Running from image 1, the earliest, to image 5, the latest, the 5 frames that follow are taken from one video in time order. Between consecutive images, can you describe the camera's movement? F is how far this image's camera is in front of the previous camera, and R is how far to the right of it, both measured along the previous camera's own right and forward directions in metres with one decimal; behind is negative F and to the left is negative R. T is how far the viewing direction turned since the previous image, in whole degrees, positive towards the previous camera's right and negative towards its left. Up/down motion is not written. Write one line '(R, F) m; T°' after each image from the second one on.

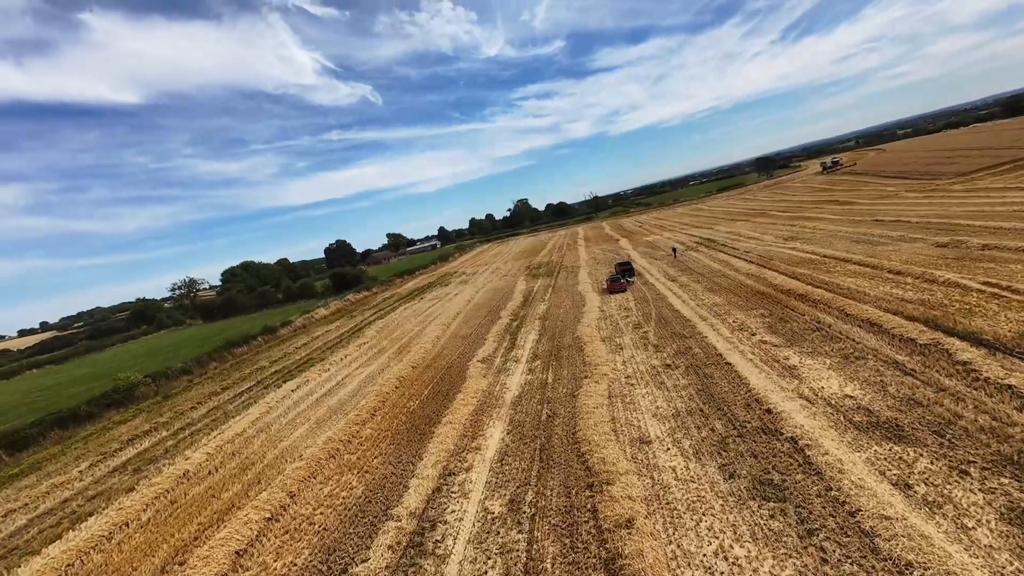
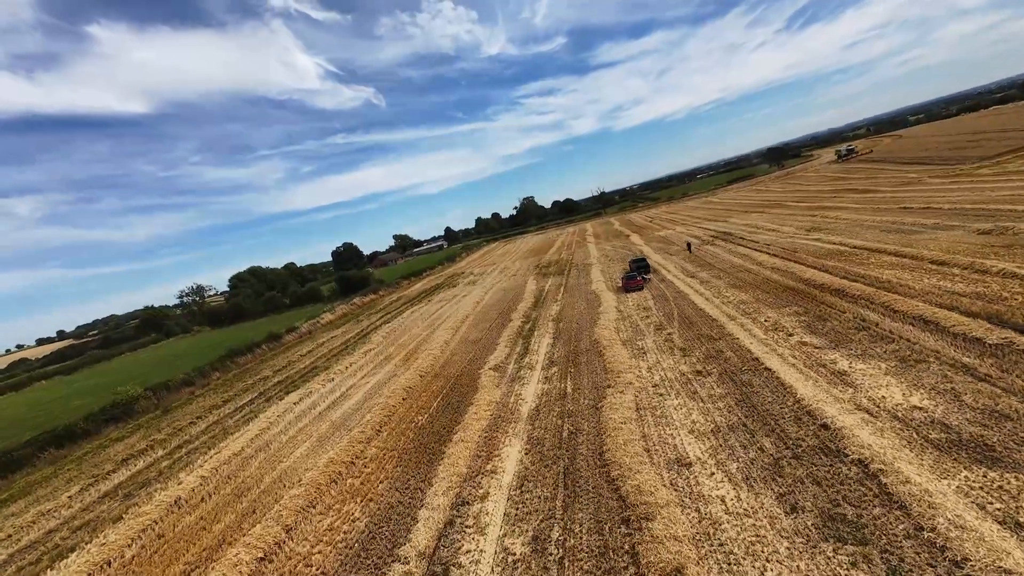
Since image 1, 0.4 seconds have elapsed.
(-0.2, +1.4) m; -1°
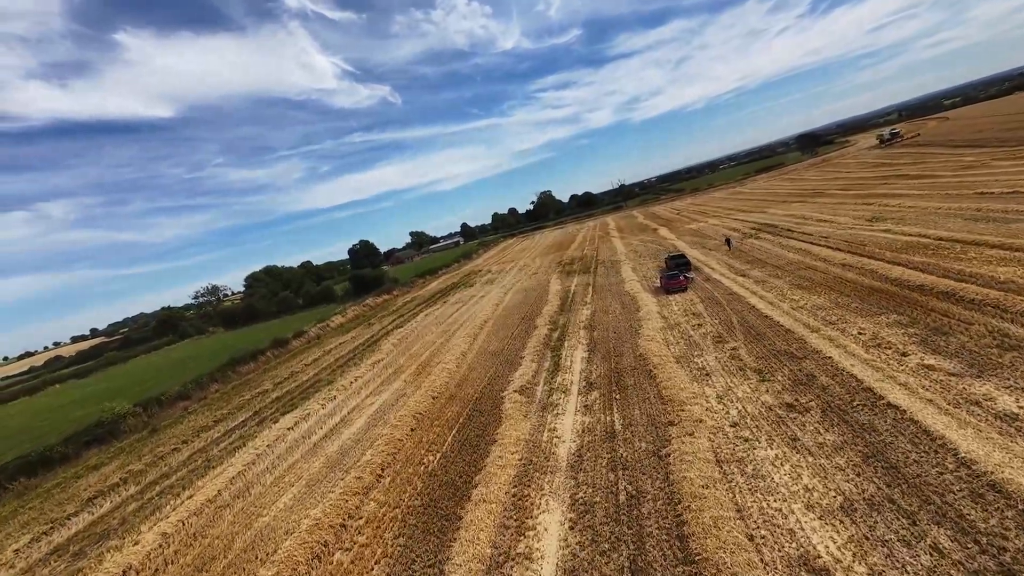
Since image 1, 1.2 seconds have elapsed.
(-0.5, +3.3) m; -2°
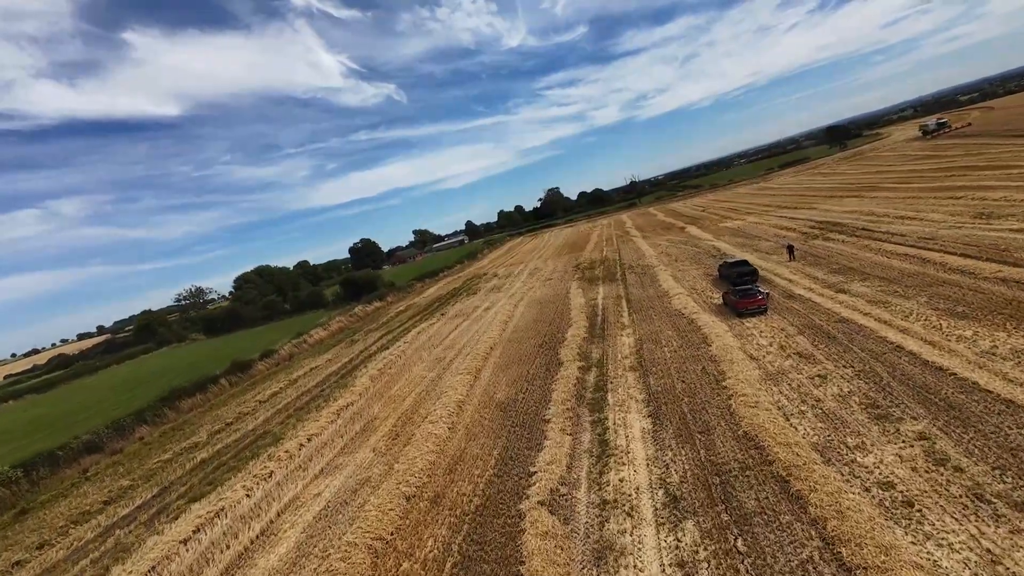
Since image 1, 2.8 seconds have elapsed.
(-0.5, +6.8) m; -1°
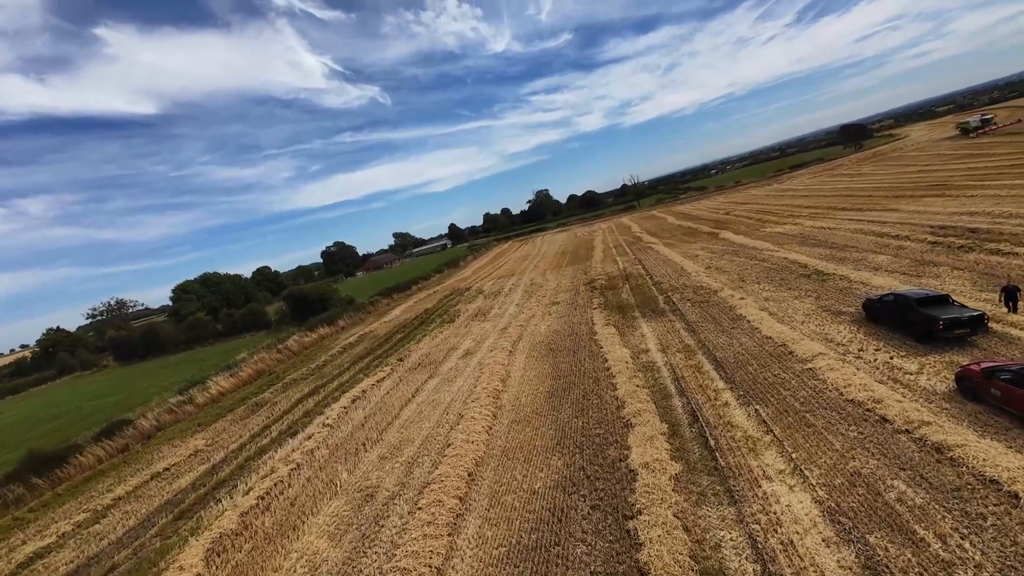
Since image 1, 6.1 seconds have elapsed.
(-0.4, +11.6) m; +2°
